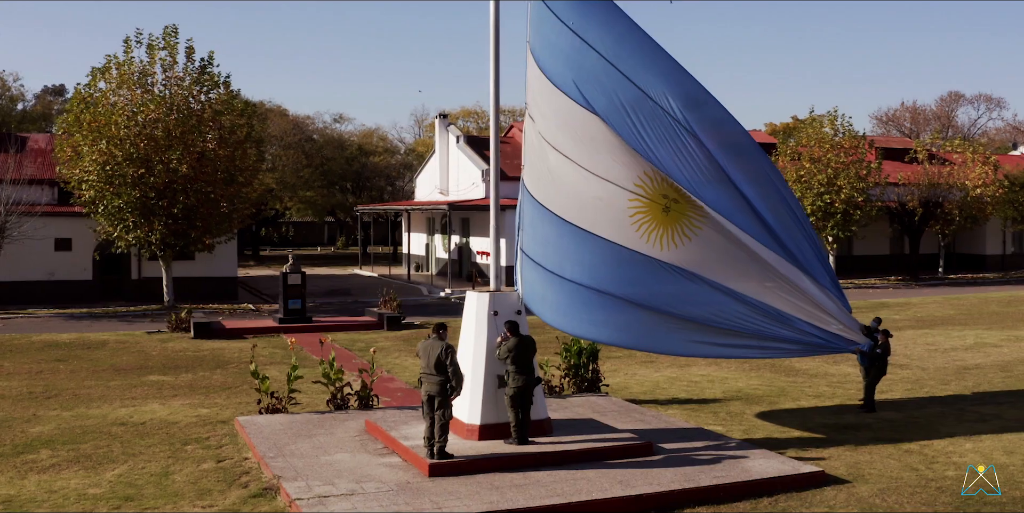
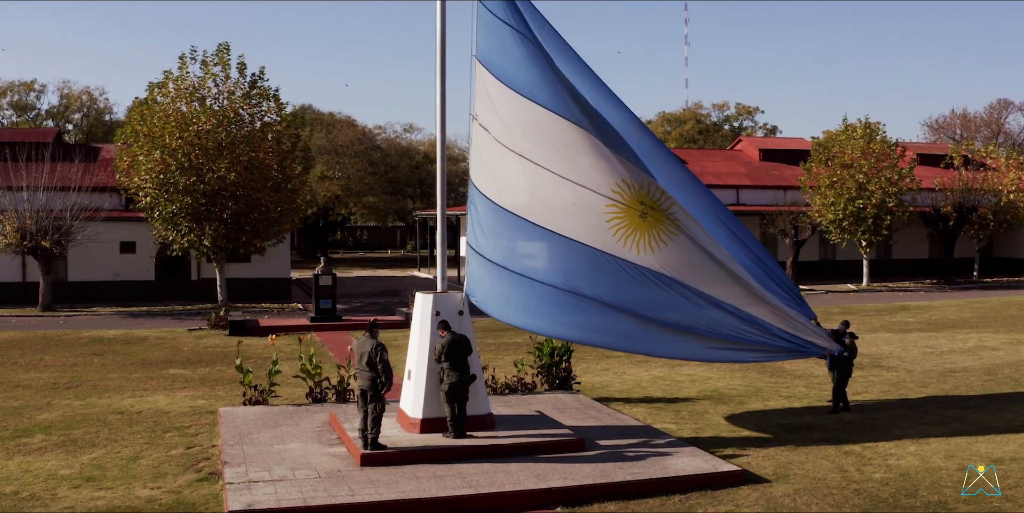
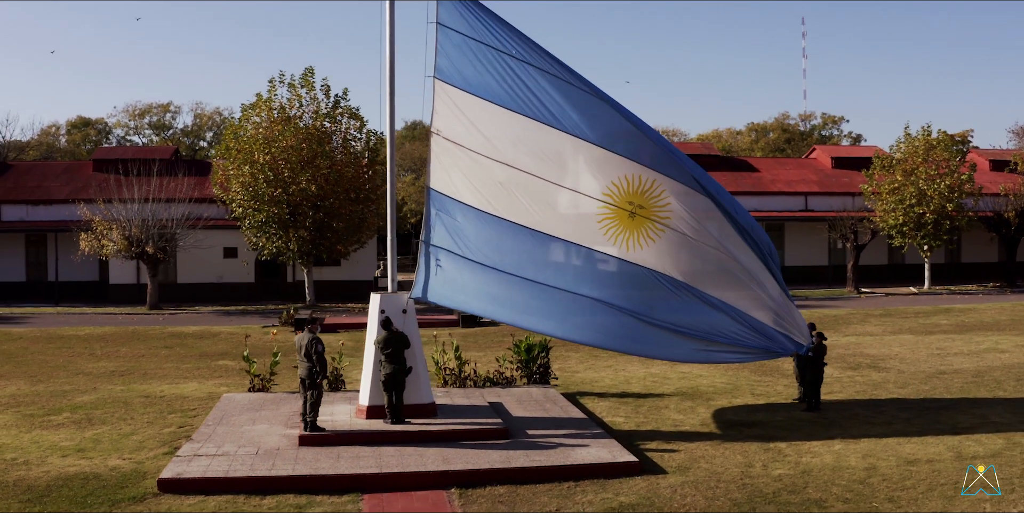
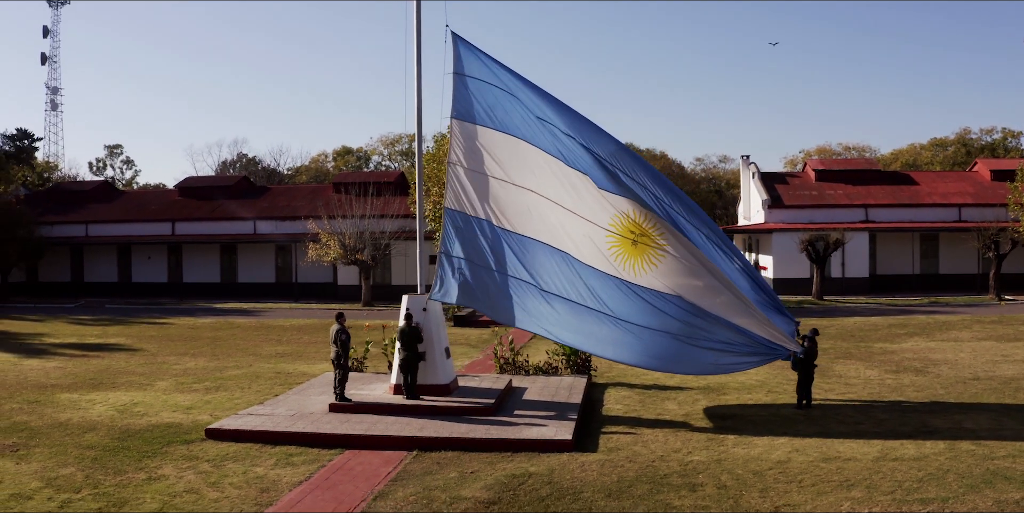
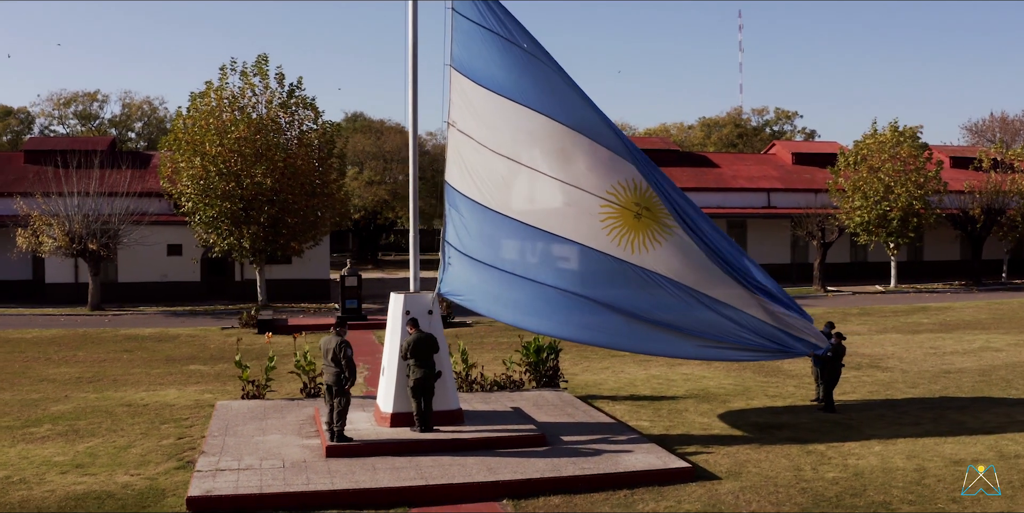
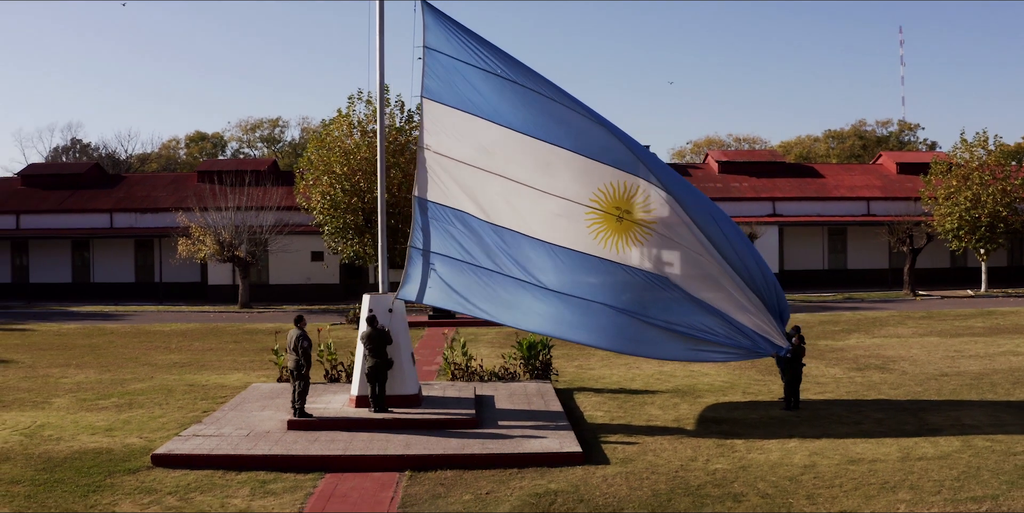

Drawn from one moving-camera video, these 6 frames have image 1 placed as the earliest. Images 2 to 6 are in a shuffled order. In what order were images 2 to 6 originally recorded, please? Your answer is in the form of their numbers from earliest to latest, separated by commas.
2, 5, 3, 6, 4
